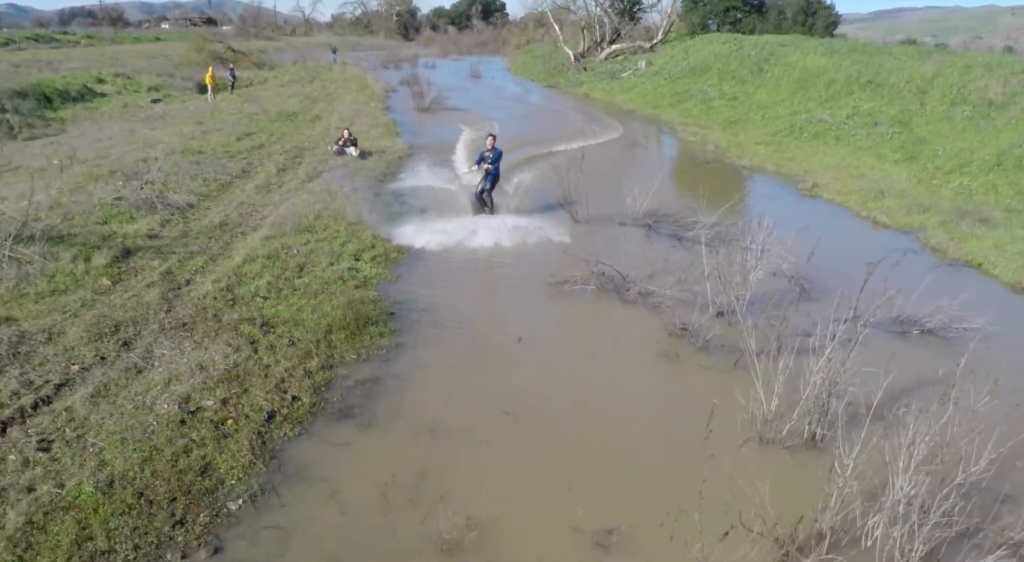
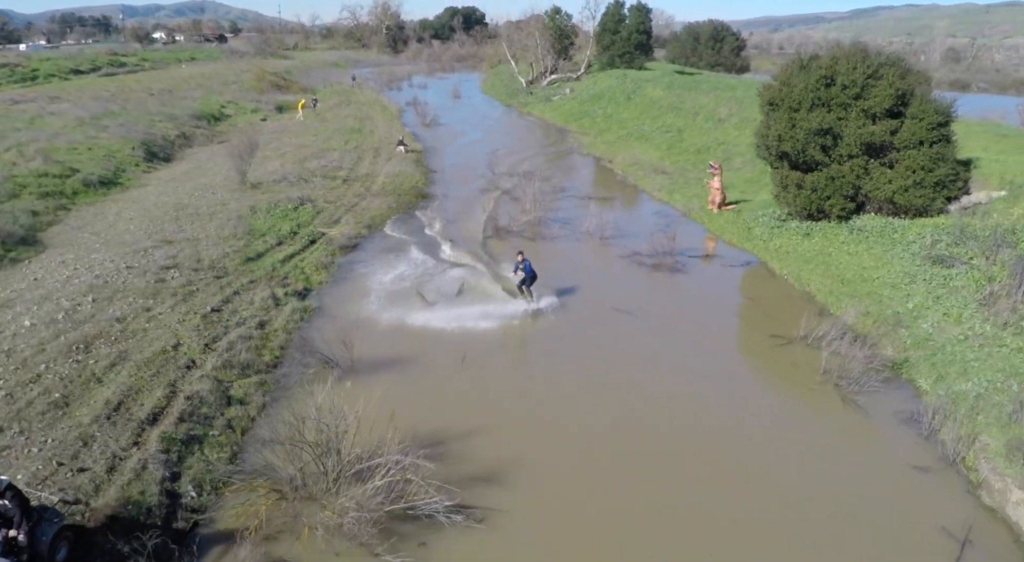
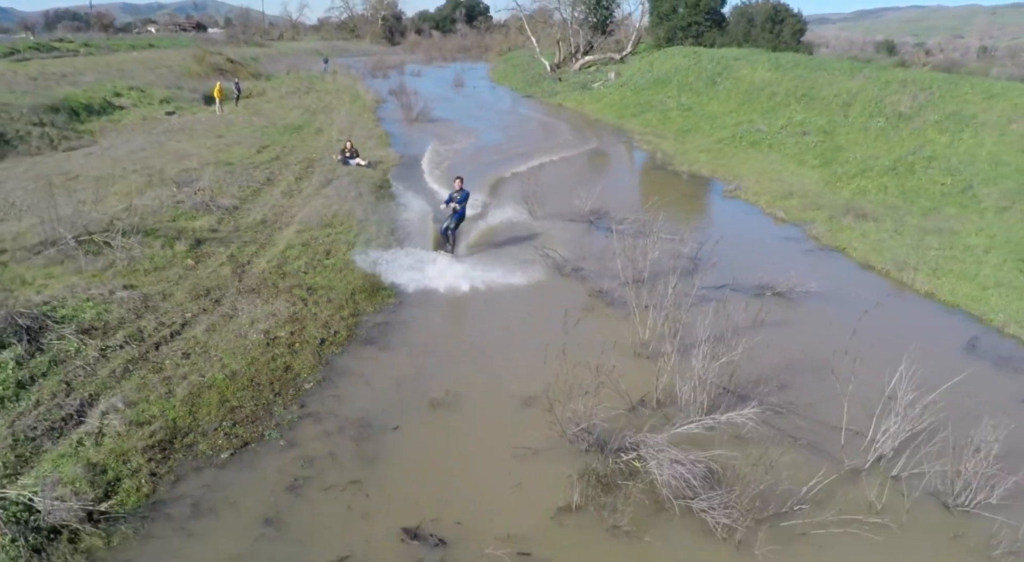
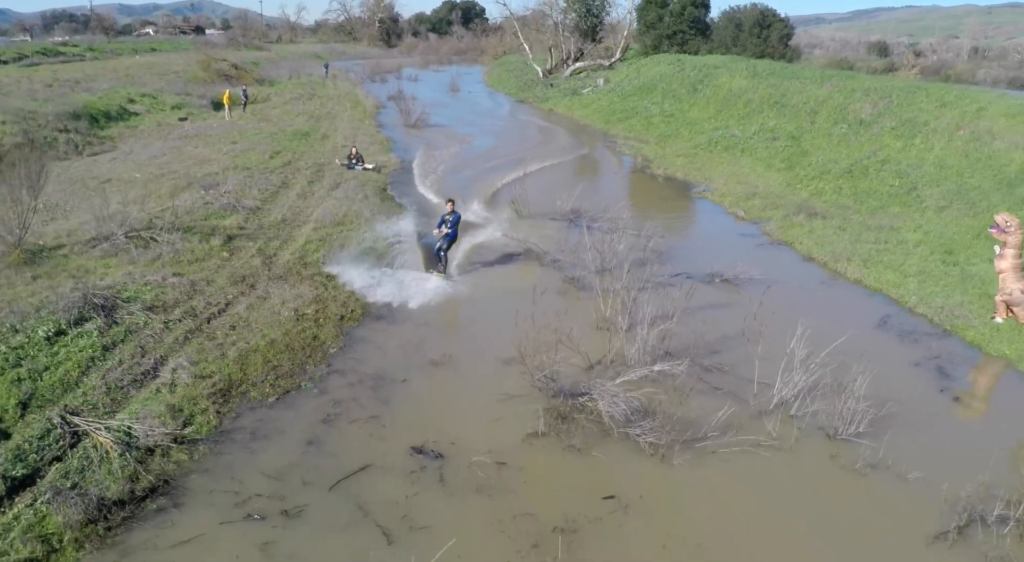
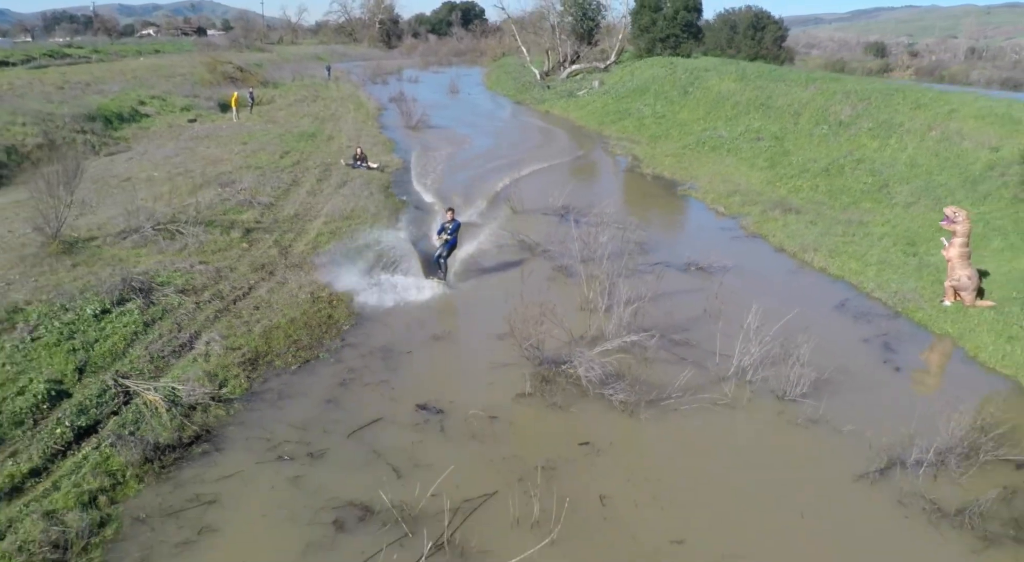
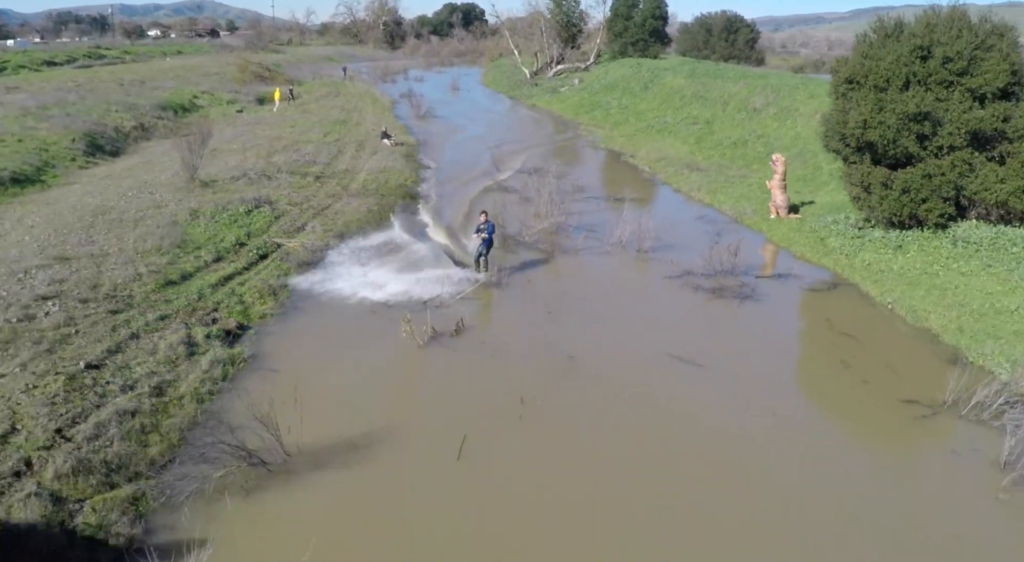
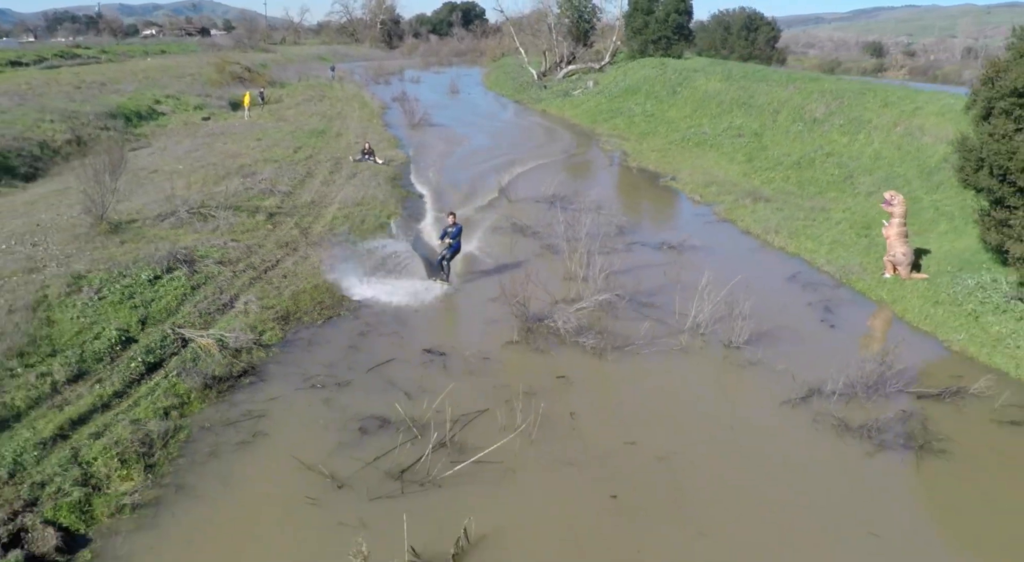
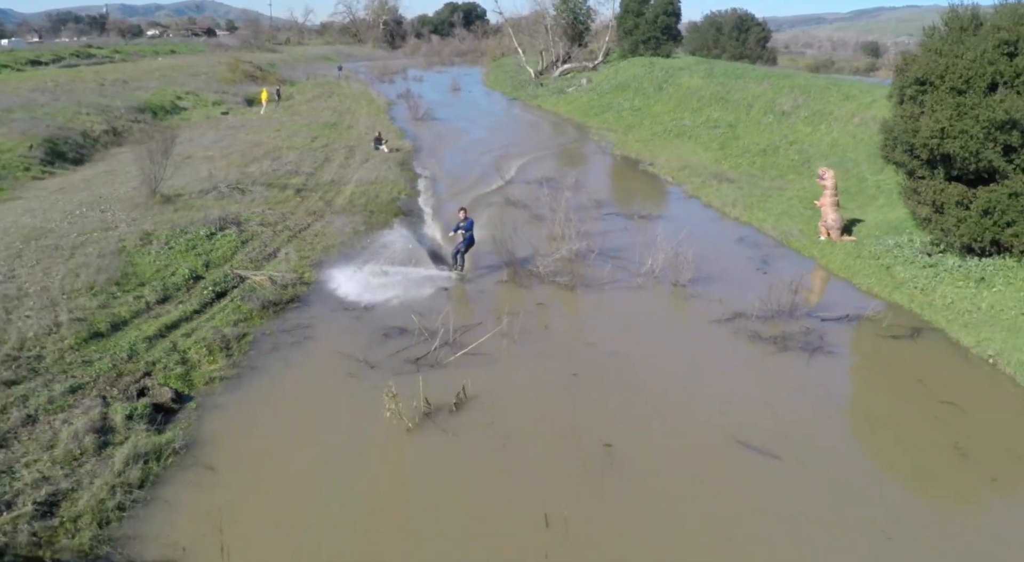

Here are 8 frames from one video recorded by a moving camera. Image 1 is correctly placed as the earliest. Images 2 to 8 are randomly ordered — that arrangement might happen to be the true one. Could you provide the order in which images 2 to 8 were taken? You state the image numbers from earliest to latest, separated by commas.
3, 4, 5, 7, 8, 6, 2
